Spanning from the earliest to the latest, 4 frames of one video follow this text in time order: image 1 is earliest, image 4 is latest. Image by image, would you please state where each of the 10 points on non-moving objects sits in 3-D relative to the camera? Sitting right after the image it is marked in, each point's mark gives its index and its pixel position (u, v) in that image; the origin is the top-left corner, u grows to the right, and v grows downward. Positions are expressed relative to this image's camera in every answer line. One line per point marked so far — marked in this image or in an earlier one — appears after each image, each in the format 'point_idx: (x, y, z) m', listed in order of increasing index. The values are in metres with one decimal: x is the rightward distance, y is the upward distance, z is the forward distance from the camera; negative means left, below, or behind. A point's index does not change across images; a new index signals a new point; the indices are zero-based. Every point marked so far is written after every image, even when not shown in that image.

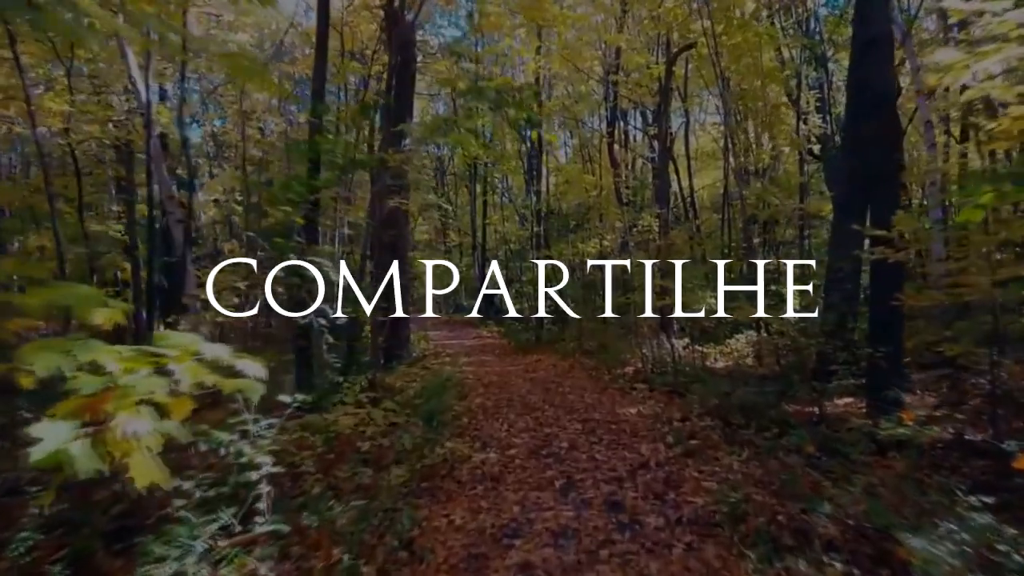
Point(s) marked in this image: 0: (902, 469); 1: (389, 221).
0: (+2.0, -0.9, +4.6) m
1: (-1.5, +0.8, +11.3) m
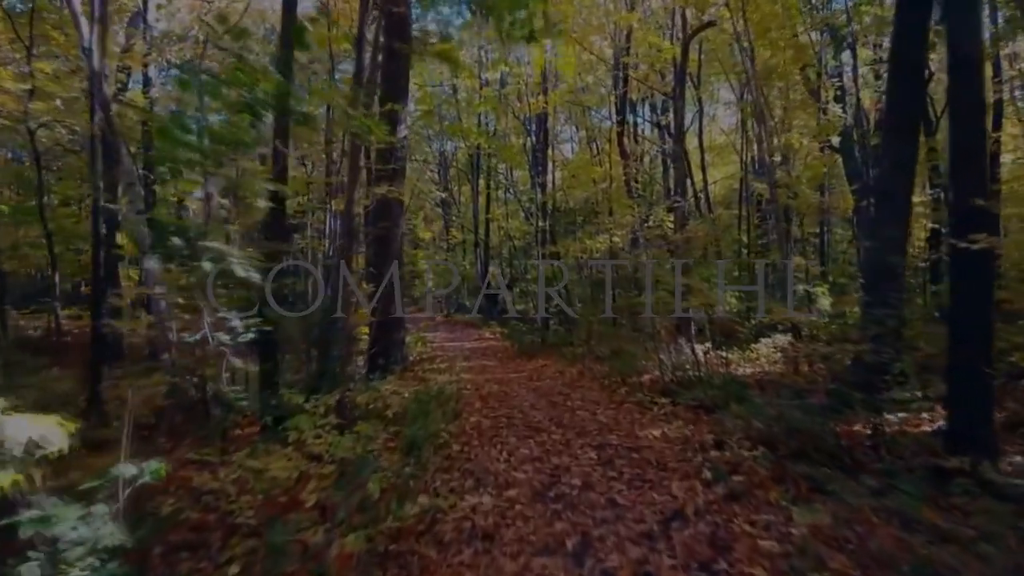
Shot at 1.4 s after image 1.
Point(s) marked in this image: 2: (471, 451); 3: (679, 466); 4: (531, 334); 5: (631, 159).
0: (+1.9, -0.9, +3.6) m
1: (-1.5, +0.9, +10.2) m
2: (-0.2, -0.9, +5.0) m
3: (+0.8, -0.9, +4.6) m
4: (+0.3, -0.9, +16.6) m
5: (+2.2, +2.4, +17.1) m
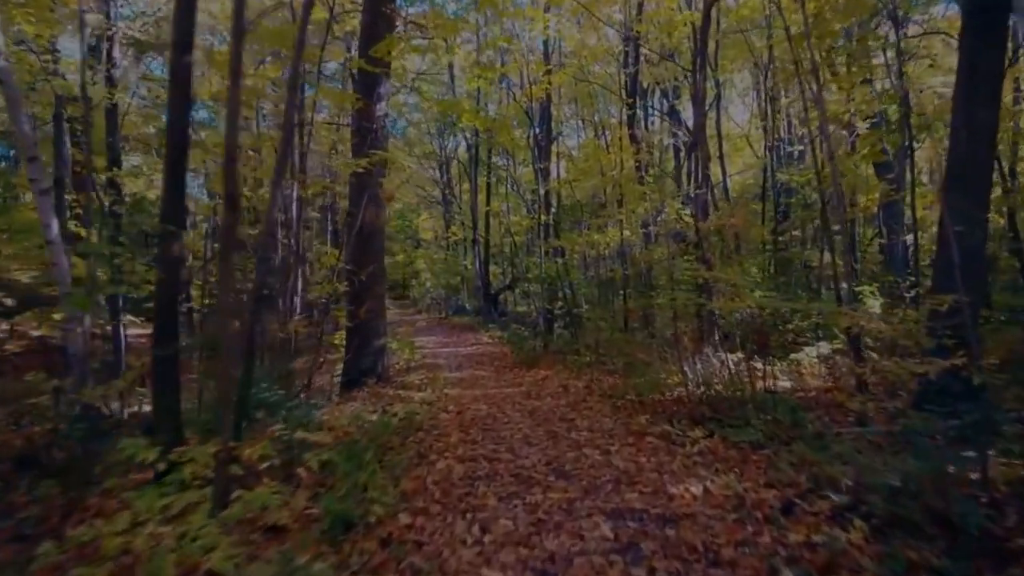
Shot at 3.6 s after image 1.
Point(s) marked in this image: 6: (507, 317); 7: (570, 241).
0: (+1.8, -0.9, +2.0) m
1: (-1.5, +0.9, +8.6) m
2: (-0.3, -0.9, +3.4) m
3: (+0.7, -0.9, +3.0) m
4: (+0.3, -0.8, +15.0) m
5: (+2.2, +2.4, +15.5) m
6: (-0.1, -0.6, +20.0) m
7: (+0.8, +0.7, +13.6) m
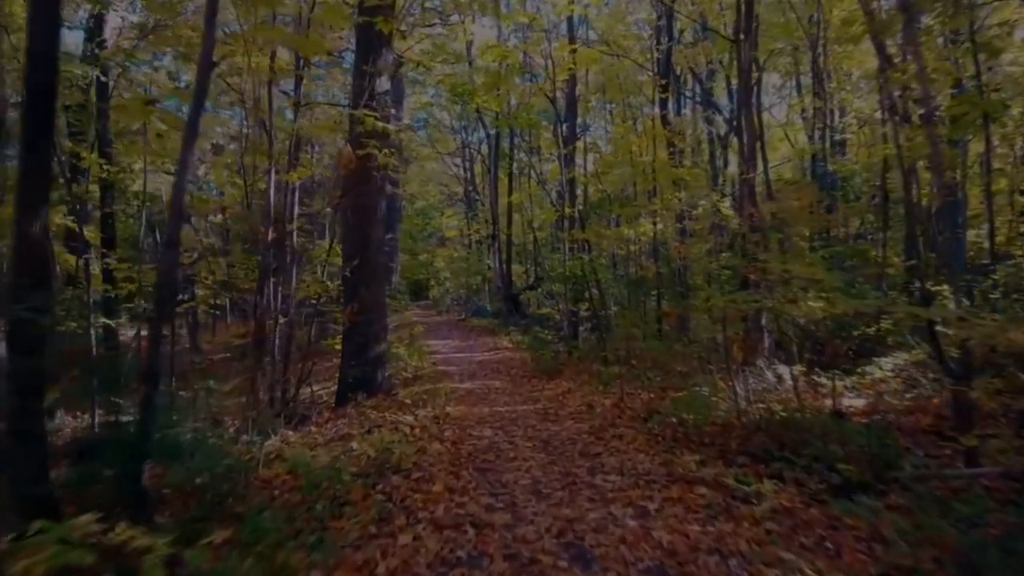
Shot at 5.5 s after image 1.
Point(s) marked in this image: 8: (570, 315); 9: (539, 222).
0: (+1.8, -0.9, +0.6) m
1: (-1.4, +0.9, +7.4) m
2: (-0.4, -0.9, +2.1) m
3: (+0.7, -0.9, +1.7) m
4: (+0.7, -0.8, +13.7) m
5: (+2.5, +2.4, +14.1) m
6: (+0.4, -0.6, +18.6) m
7: (+1.1, +0.7, +12.3) m
8: (+0.9, -0.4, +14.5) m
9: (+0.6, +1.3, +19.1) m
